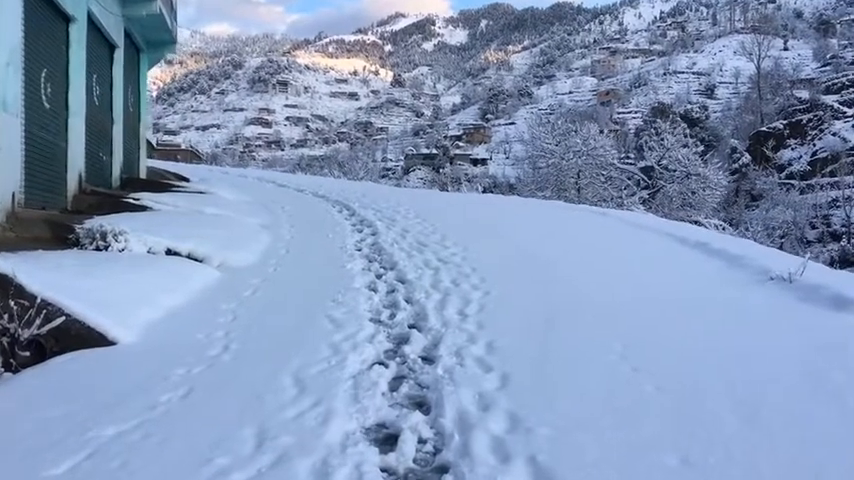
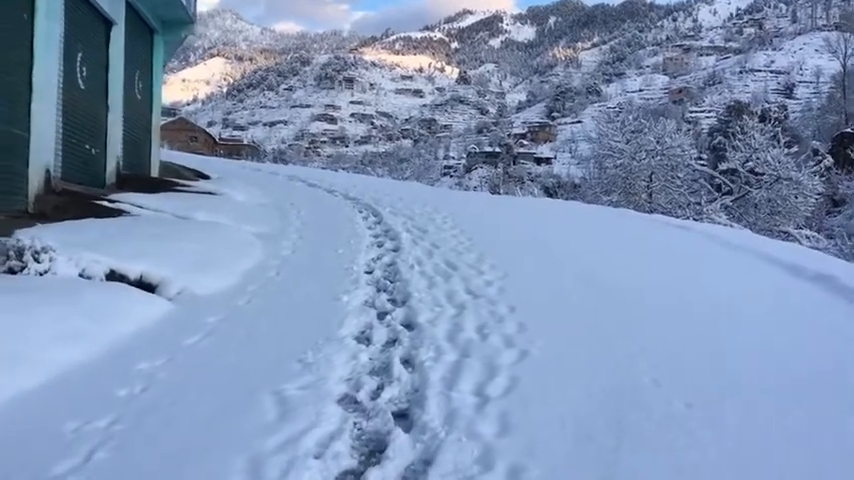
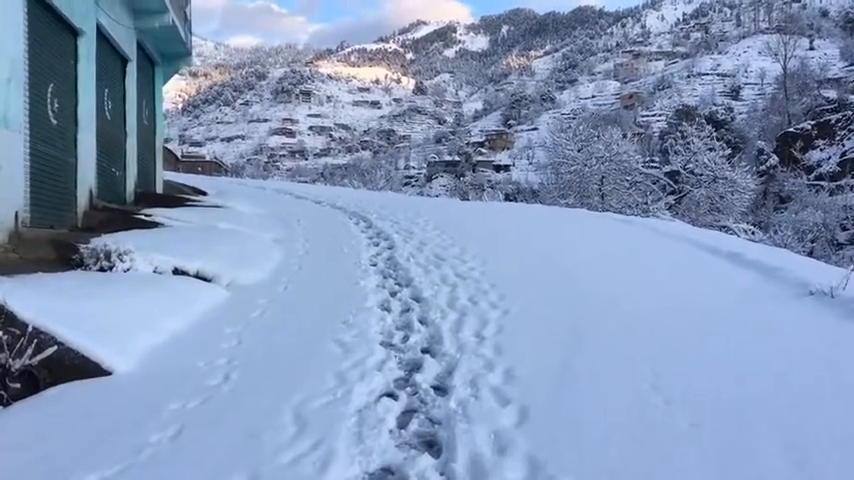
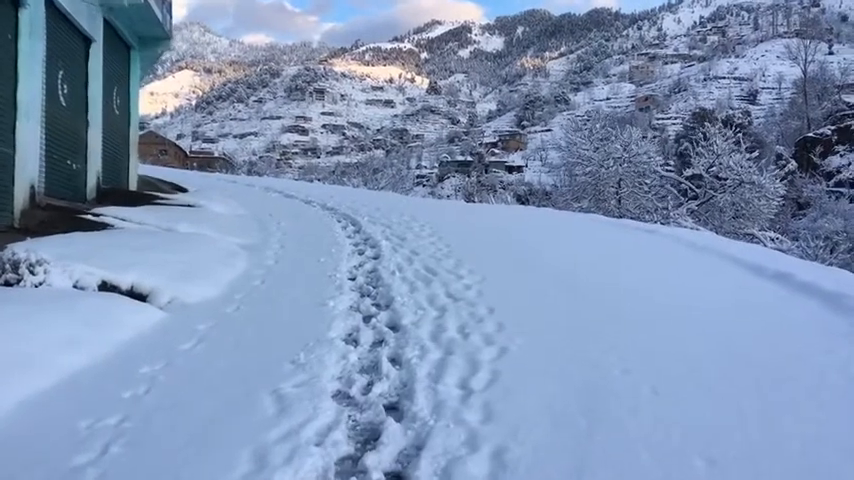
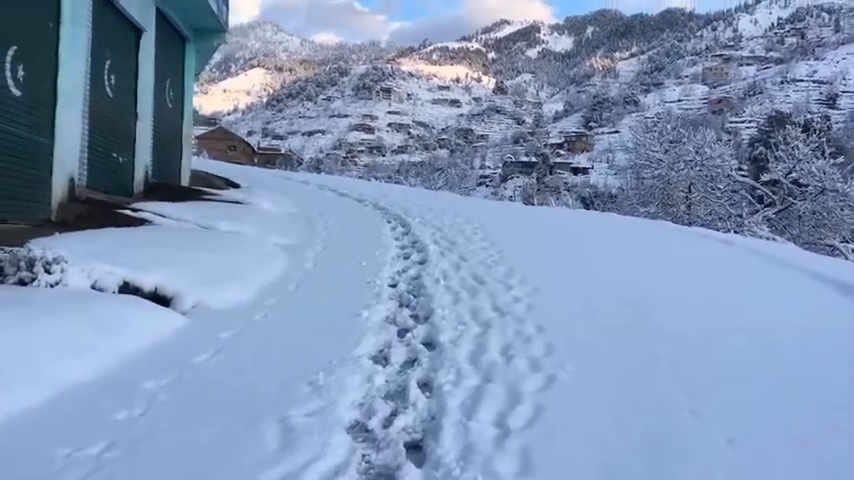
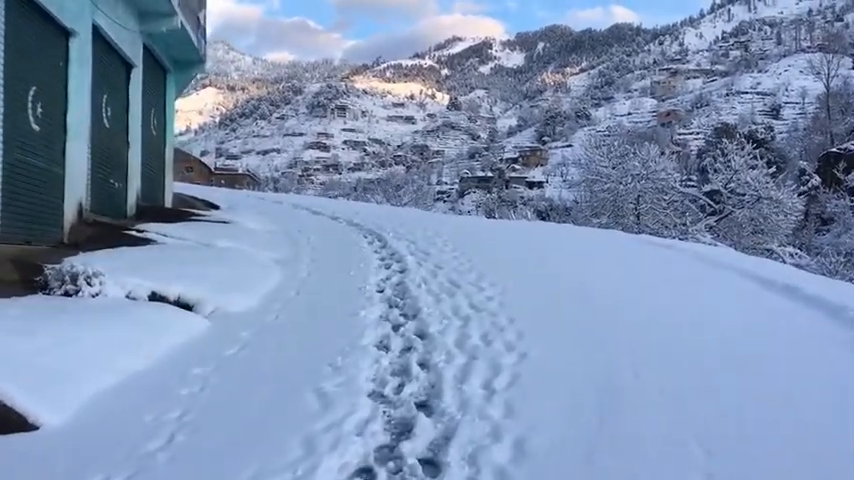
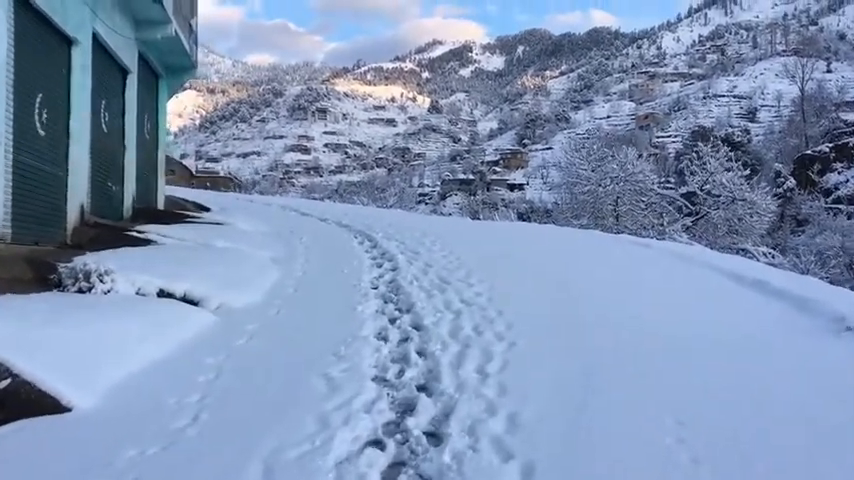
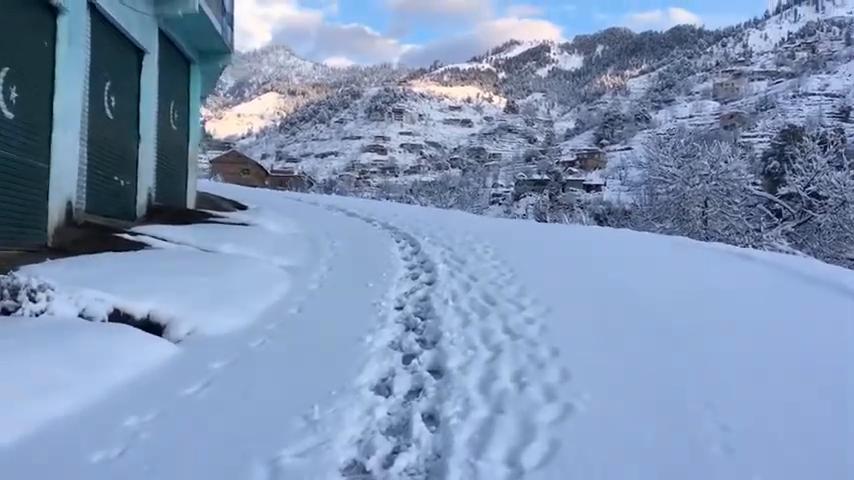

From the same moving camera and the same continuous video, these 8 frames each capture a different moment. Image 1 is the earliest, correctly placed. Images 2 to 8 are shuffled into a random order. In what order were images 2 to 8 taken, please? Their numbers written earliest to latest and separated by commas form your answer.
3, 7, 6, 4, 2, 5, 8
